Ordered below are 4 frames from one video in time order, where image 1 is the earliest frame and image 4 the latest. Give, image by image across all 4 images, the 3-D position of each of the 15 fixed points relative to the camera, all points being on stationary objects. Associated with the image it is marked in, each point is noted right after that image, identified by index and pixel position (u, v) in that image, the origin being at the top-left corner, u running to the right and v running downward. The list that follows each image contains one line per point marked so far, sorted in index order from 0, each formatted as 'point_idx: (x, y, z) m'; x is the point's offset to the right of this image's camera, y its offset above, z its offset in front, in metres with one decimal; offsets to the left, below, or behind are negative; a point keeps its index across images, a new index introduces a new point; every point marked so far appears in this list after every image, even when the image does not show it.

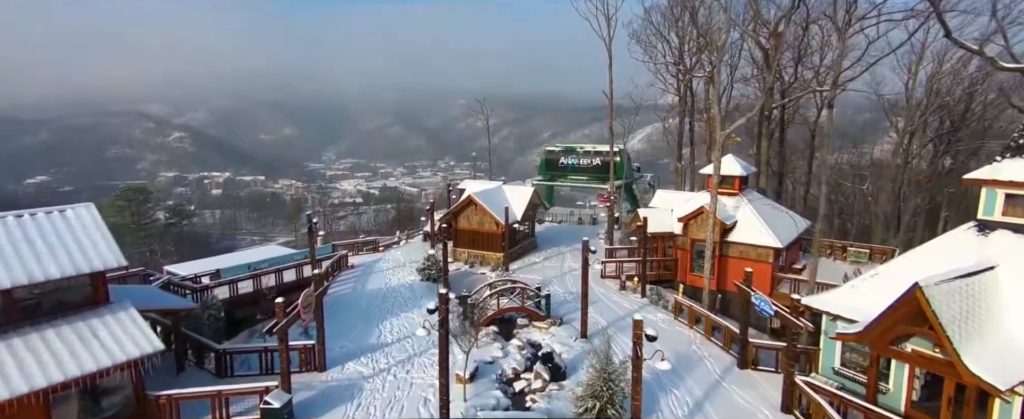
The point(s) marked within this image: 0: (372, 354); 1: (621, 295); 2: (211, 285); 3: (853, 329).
0: (-3.6, -3.7, +14.0) m
1: (+3.9, -3.0, +19.5) m
2: (-10.1, -2.5, +18.4) m
3: (+6.4, -2.3, +10.2) m
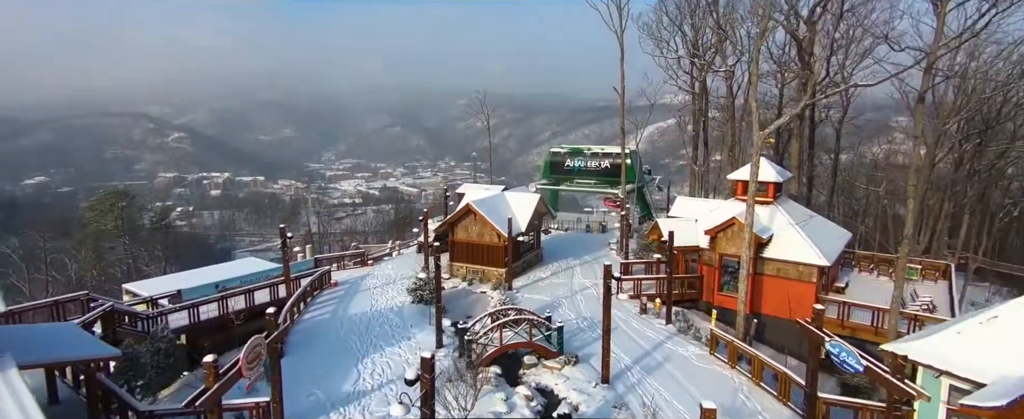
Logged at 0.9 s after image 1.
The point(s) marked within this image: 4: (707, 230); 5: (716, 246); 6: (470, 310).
0: (-3.5, -4.1, +11.4) m
1: (+4.0, -3.4, +16.8) m
2: (-10.0, -2.9, +15.7) m
3: (+6.6, -2.6, +7.6) m
4: (+6.9, -0.8, +19.4) m
5: (+7.2, -1.3, +19.4) m
6: (-1.5, -3.5, +18.9) m
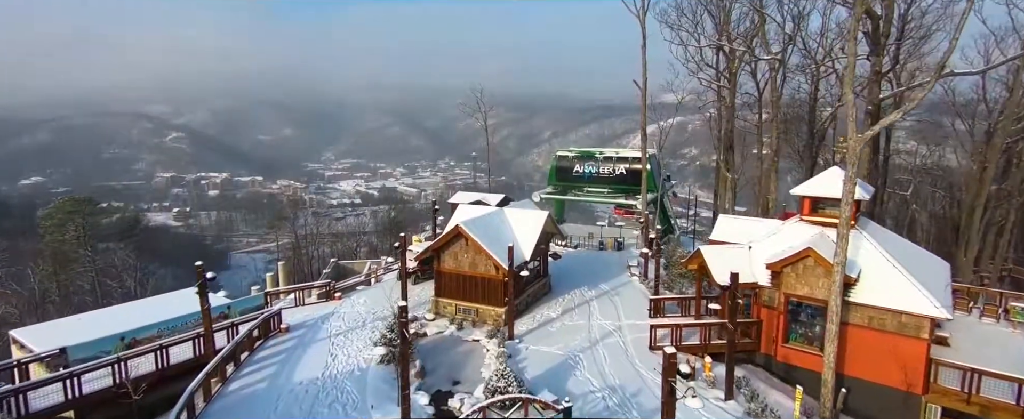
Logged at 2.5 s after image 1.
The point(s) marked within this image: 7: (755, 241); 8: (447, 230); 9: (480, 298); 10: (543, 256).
0: (-3.4, -4.9, +6.7) m
1: (+4.0, -4.1, +12.2) m
2: (-9.9, -3.7, +11.1) m
3: (+6.6, -3.4, +3.0) m
4: (+6.9, -1.5, +14.7) m
5: (+7.3, -2.0, +14.7) m
6: (-1.4, -4.2, +14.3) m
7: (+7.4, -1.0, +16.5) m
8: (-2.1, -0.6, +17.2) m
9: (-1.0, -2.8, +17.3) m
10: (+1.1, -1.7, +19.7) m
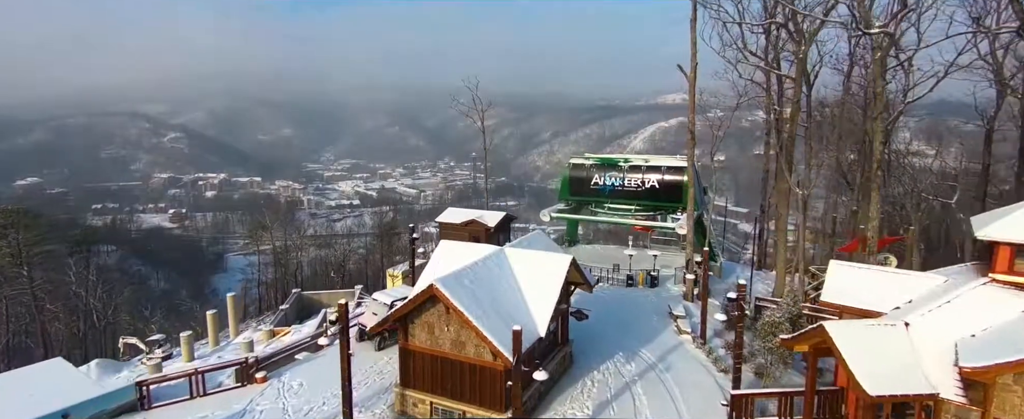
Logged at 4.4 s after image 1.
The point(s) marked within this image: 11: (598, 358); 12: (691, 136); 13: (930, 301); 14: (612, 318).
0: (-3.3, -5.8, +0.5) m
1: (+4.2, -5.1, +5.9) m
2: (-9.8, -4.6, +4.8) m
3: (+6.7, -4.3, -3.3) m
4: (+7.1, -2.4, +8.5) m
5: (+7.4, -3.0, +8.5) m
6: (-1.3, -5.2, +8.0) m
7: (+7.5, -2.0, +10.2) m
8: (-1.9, -1.6, +10.9) m
9: (-0.9, -3.8, +11.0) m
10: (+1.2, -2.6, +13.4) m
11: (+2.3, -3.9, +14.7) m
12: (+6.3, +2.6, +19.4) m
13: (+8.0, -1.7, +10.4) m
14: (+3.2, -3.4, +17.8) m
